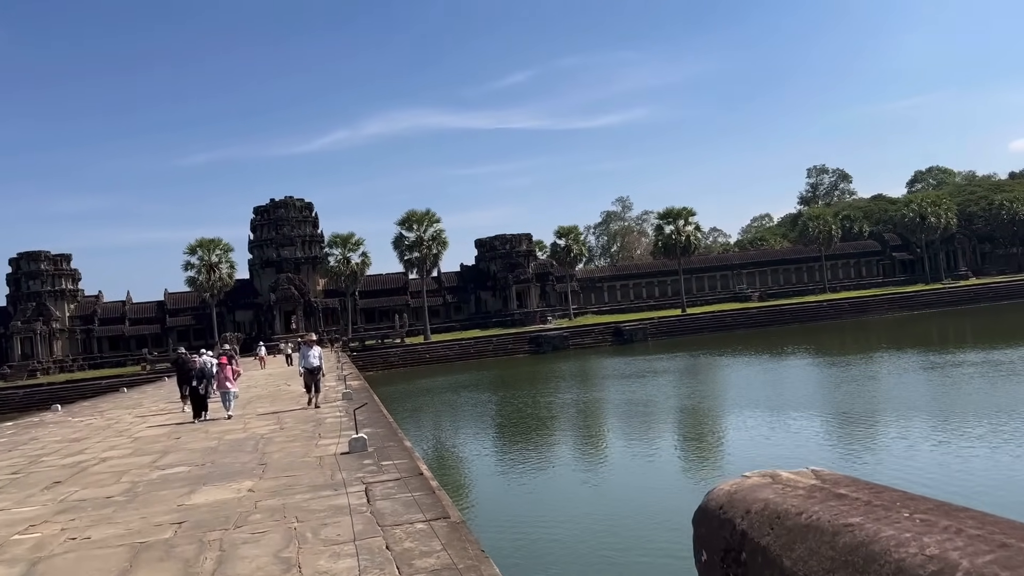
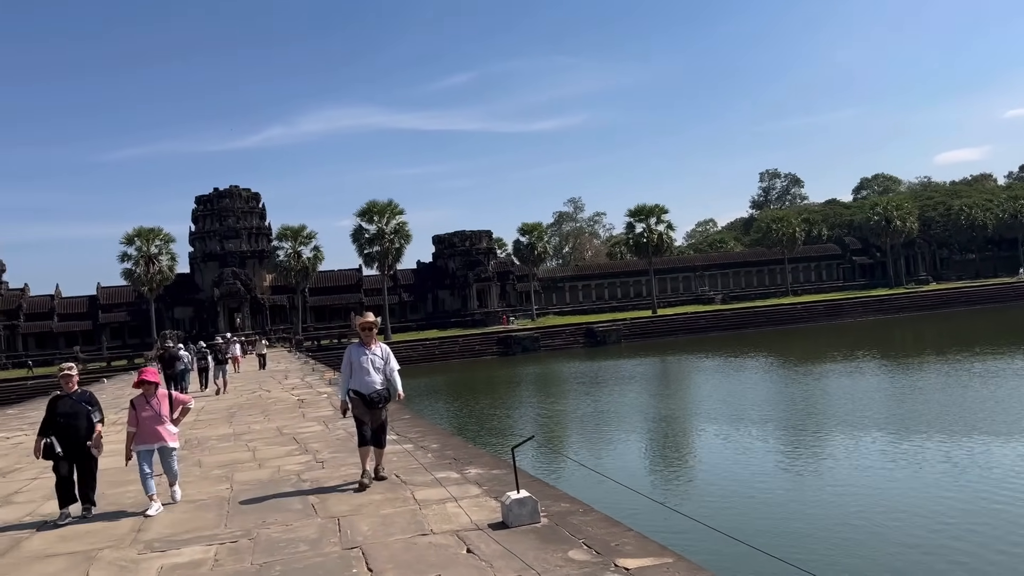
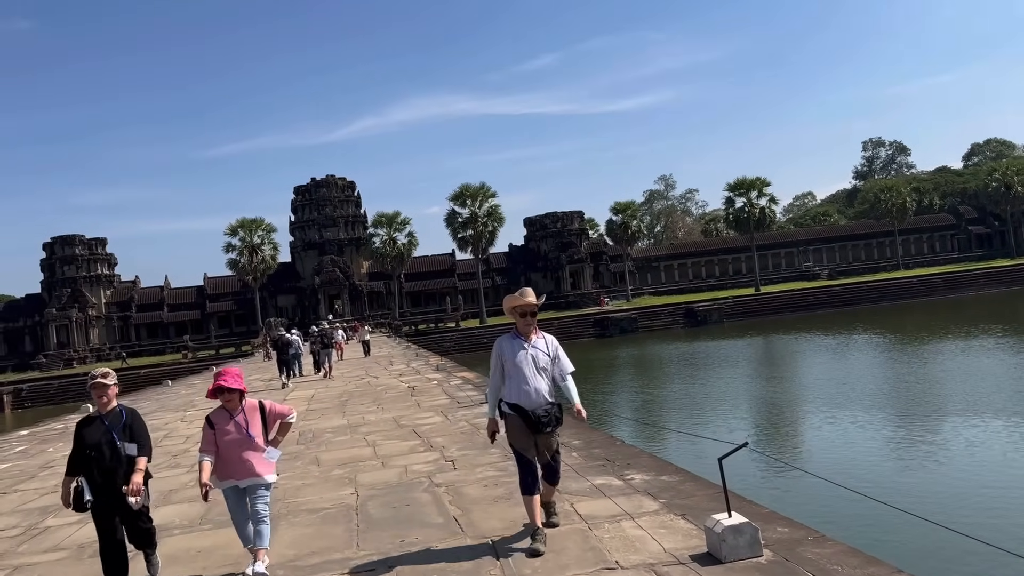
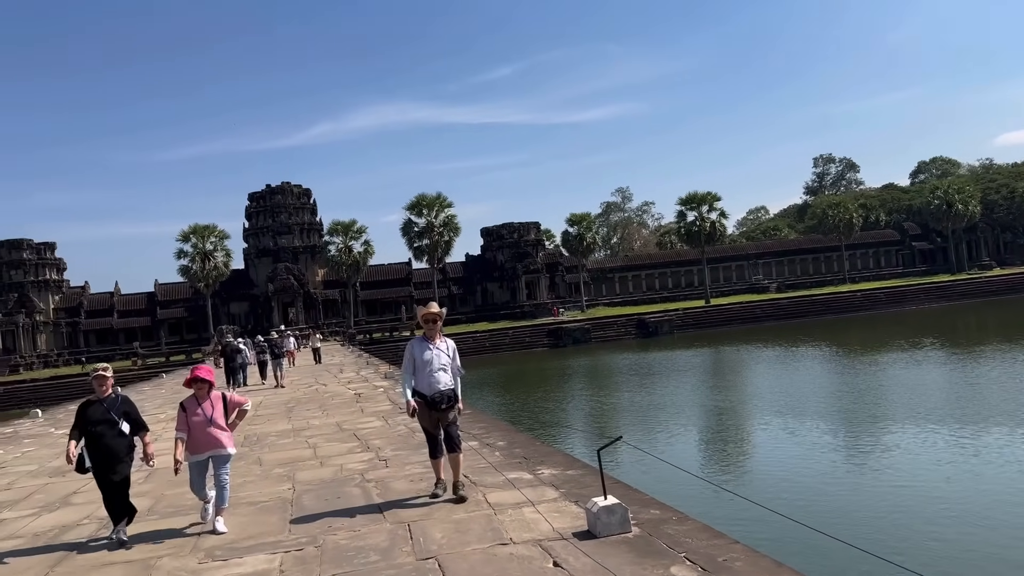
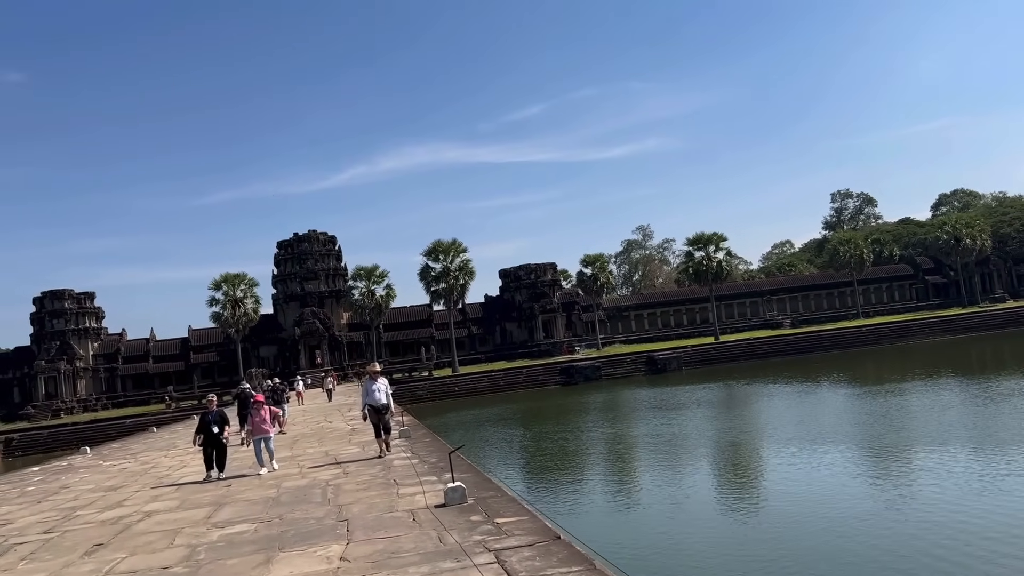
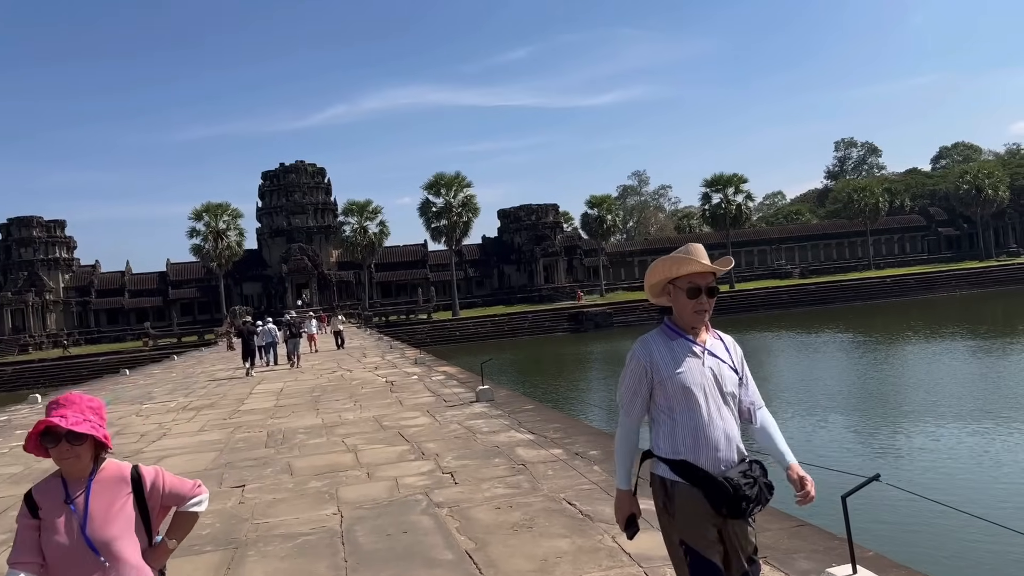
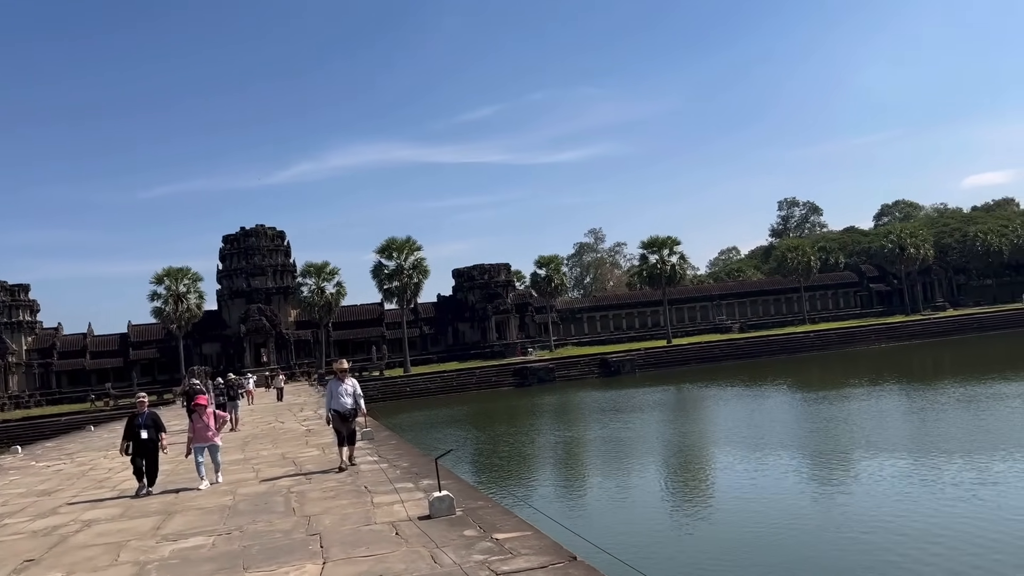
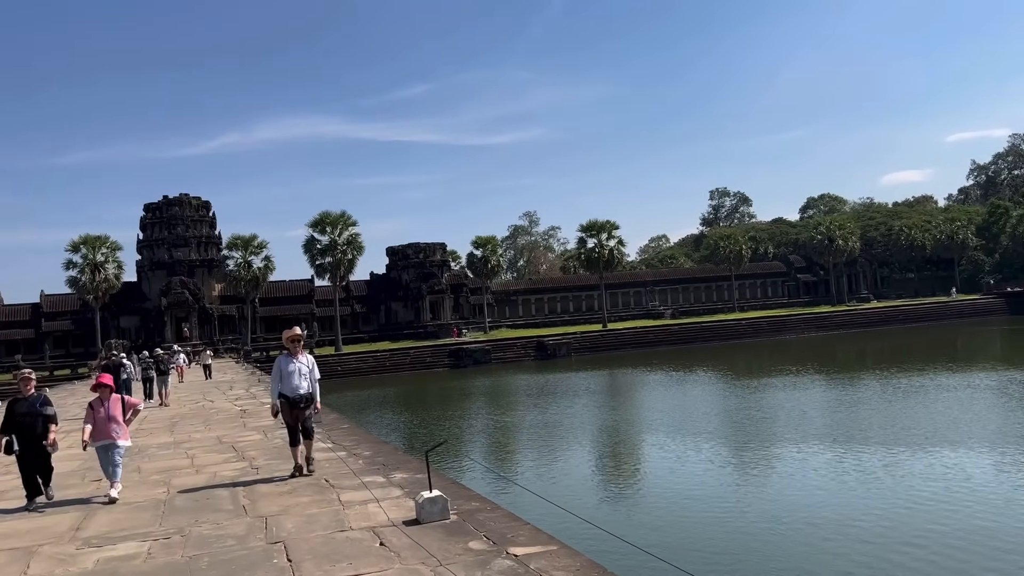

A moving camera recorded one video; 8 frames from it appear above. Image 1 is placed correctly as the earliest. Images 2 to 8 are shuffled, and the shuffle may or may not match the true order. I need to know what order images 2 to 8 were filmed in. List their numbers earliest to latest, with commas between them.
5, 7, 8, 2, 4, 3, 6
